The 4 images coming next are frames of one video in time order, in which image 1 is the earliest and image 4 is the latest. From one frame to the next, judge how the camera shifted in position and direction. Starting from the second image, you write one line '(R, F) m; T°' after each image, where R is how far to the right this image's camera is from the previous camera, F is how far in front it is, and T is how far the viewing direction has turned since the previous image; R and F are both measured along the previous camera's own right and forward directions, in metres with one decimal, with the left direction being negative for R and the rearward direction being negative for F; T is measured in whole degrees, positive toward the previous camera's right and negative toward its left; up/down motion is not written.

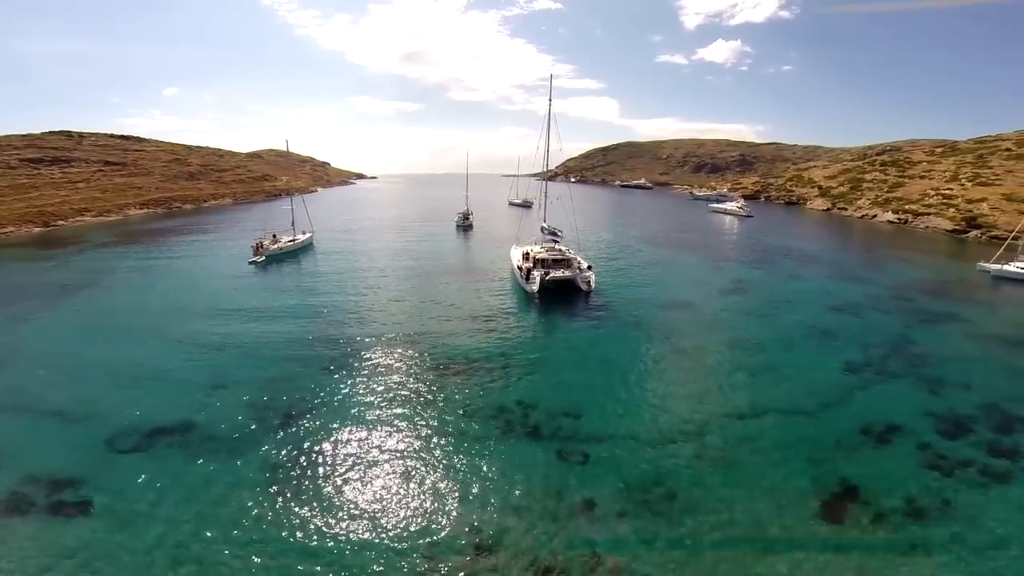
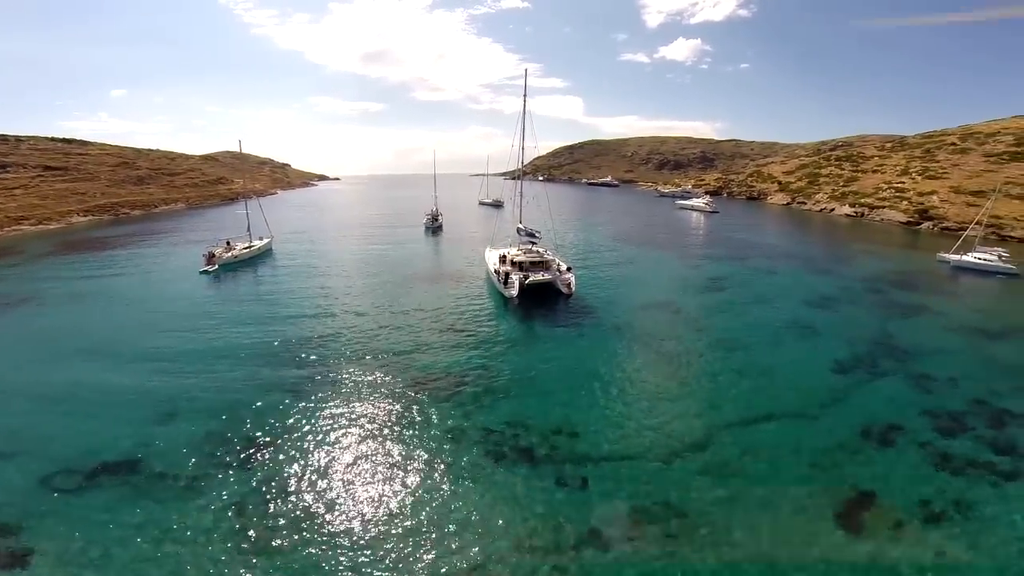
(-0.6, +2.2) m; +4°
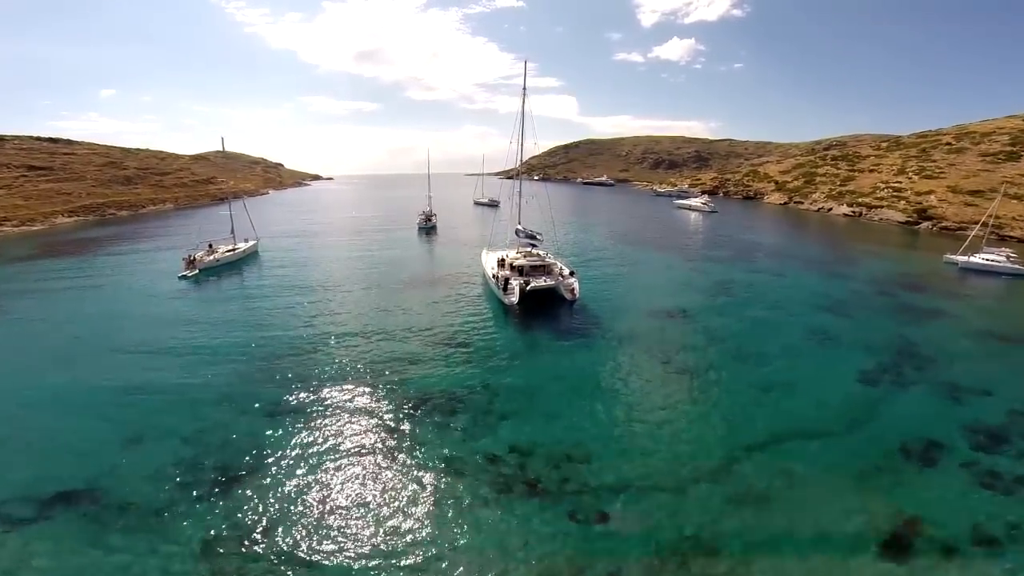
(-0.4, +2.6) m; +1°
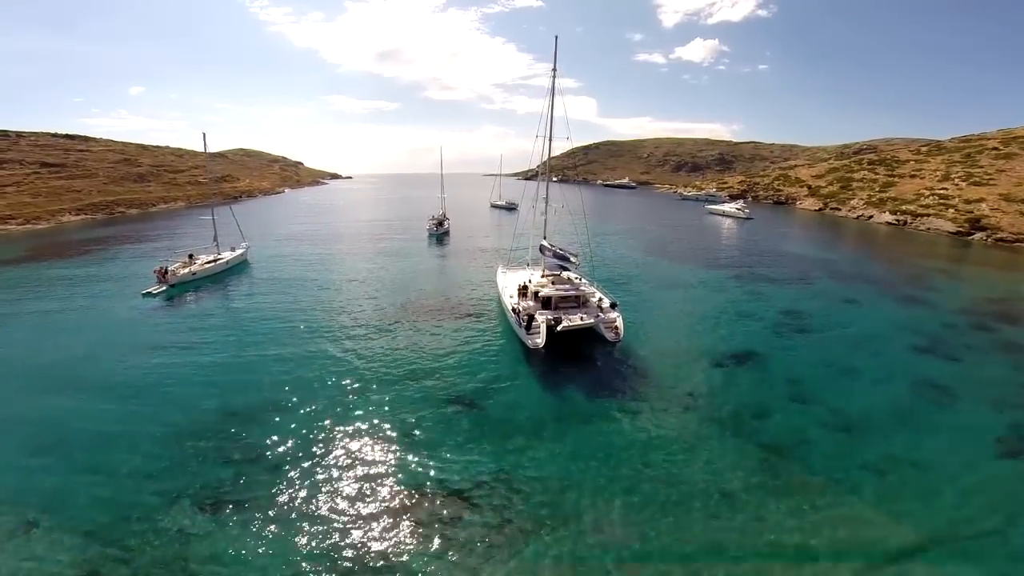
(-0.7, +7.8) m; -2°
